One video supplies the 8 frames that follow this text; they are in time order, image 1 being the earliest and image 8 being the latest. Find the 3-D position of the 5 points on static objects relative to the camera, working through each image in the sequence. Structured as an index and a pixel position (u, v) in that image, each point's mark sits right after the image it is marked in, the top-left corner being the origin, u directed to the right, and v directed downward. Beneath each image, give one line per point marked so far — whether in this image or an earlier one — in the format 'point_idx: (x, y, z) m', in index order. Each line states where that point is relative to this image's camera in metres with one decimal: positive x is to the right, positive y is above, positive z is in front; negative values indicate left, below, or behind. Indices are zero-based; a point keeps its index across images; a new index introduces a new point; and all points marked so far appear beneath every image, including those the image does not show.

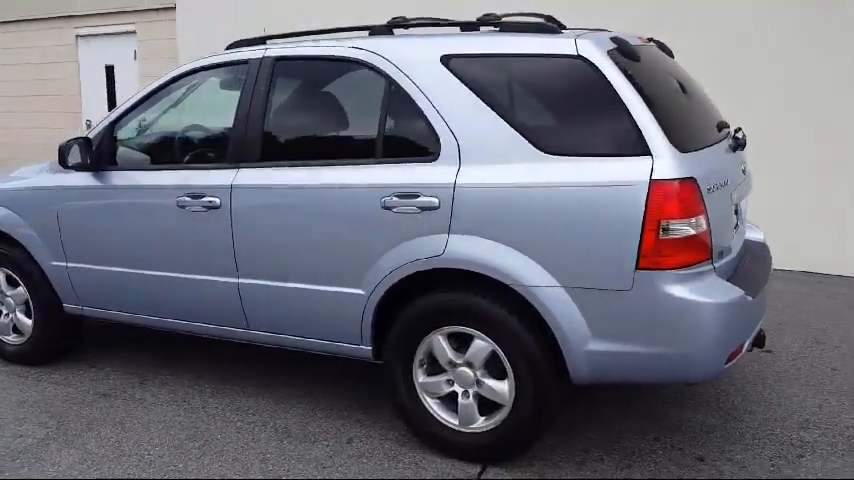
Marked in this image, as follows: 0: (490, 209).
0: (+0.3, +0.1, +3.5) m
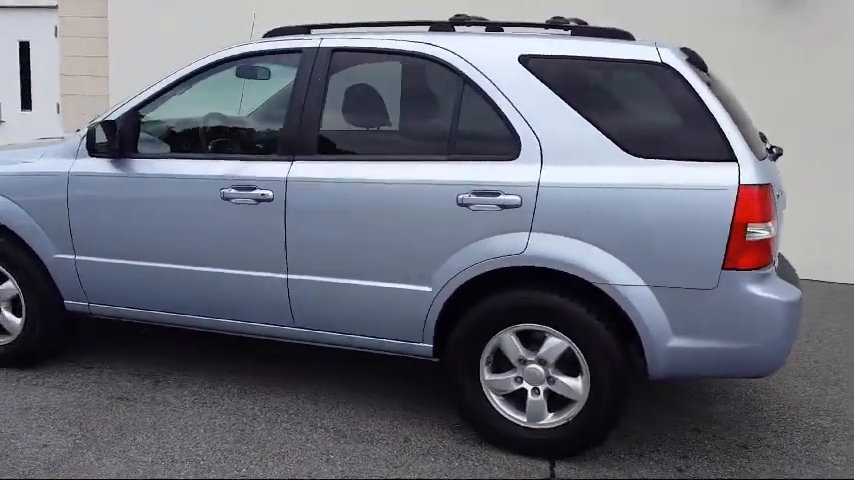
0: (+0.7, +0.1, +3.6) m
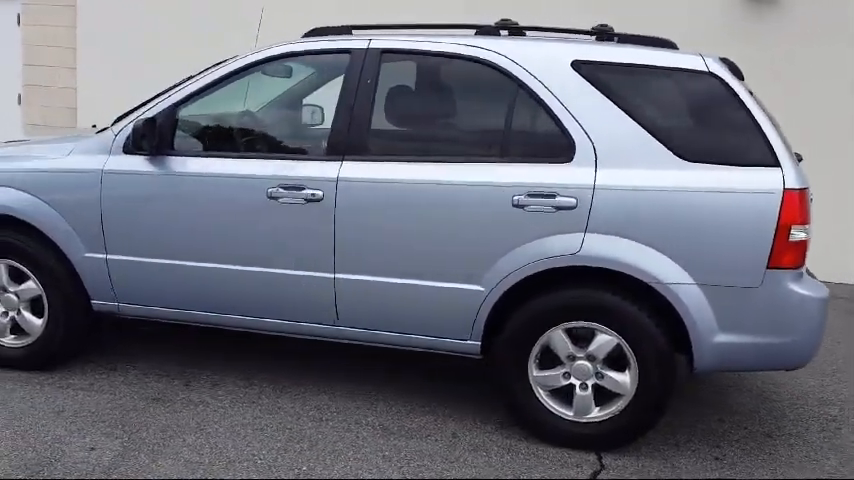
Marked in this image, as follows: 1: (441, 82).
0: (+1.0, +0.1, +3.7) m
1: (+0.1, +0.9, +4.0) m
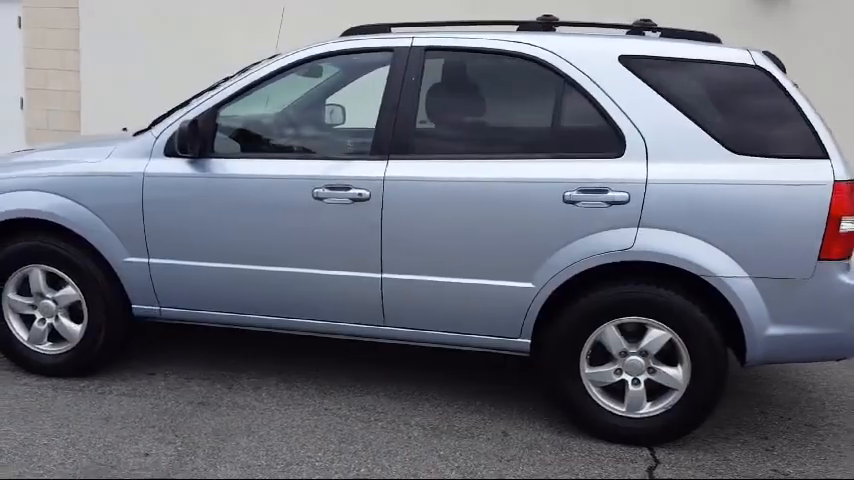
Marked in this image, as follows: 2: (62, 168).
0: (+1.3, +0.2, +3.7) m
1: (+0.3, +0.9, +4.0) m
2: (-2.2, +0.4, +4.4) m
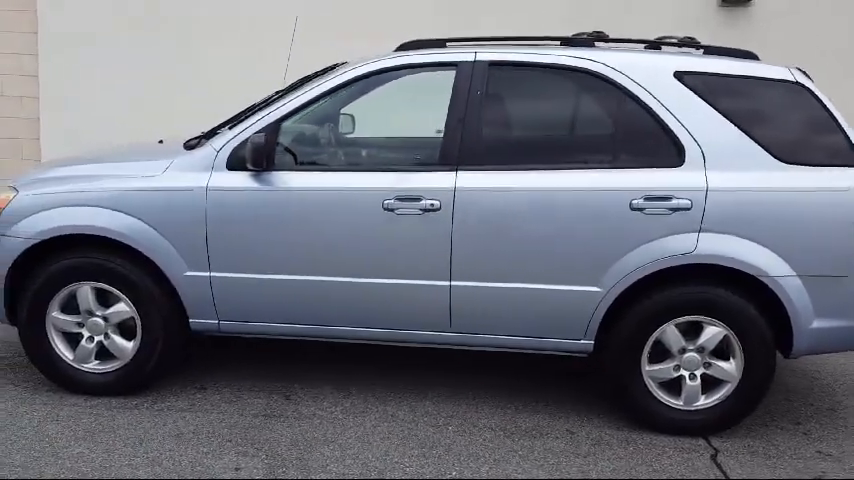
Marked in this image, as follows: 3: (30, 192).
0: (+1.7, +0.2, +4.0) m
1: (+0.7, +0.9, +4.2) m
2: (-1.8, +0.3, +4.3) m
3: (-2.4, +0.3, +4.3) m
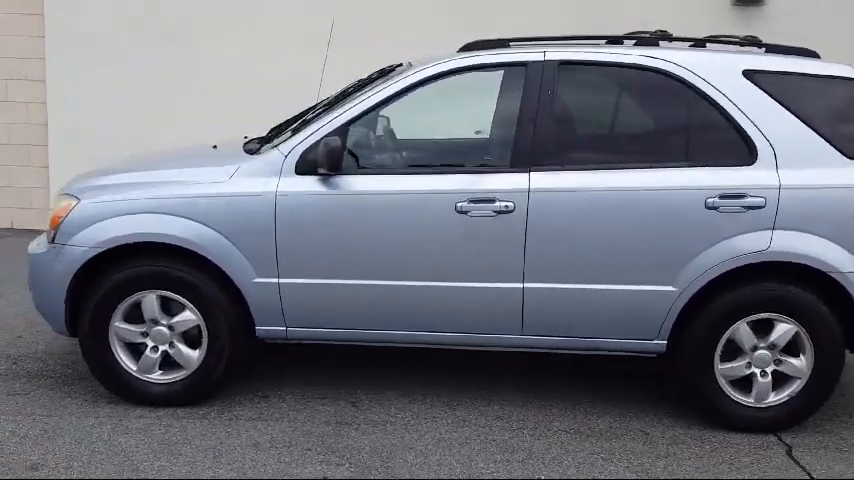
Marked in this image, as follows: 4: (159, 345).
0: (+2.2, +0.2, +4.0) m
1: (+1.1, +0.9, +4.2) m
2: (-1.4, +0.3, +4.2) m
3: (-2.0, +0.2, +4.2) m
4: (-1.6, -0.6, +4.3) m
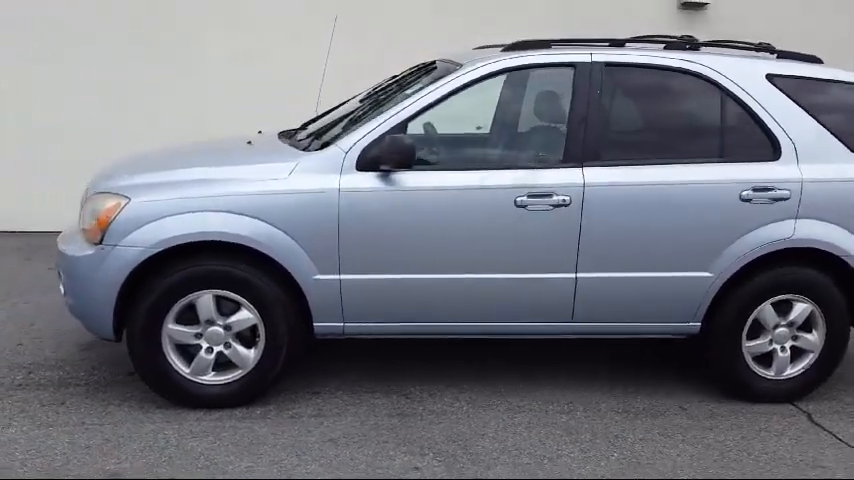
0: (+2.5, +0.3, +4.5) m
1: (+1.4, +0.9, +4.5) m
2: (-1.1, +0.3, +4.1) m
3: (-1.6, +0.2, +4.1) m
4: (-1.2, -0.6, +4.2) m
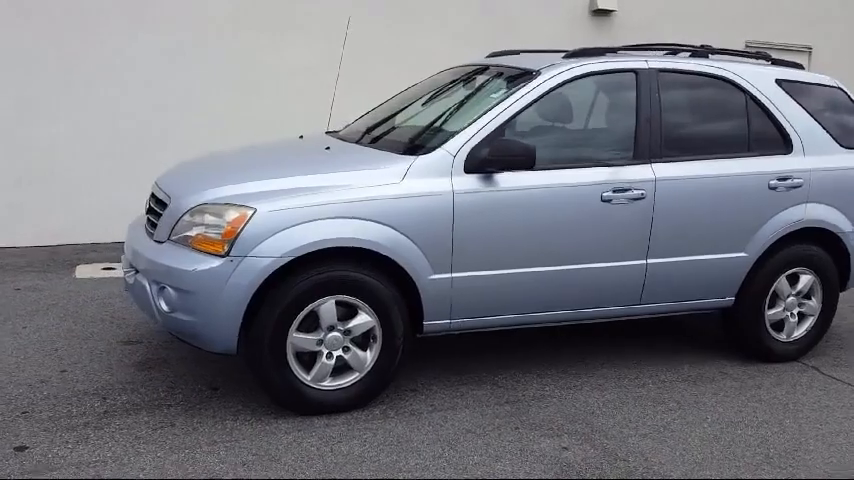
0: (+3.0, +0.4, +5.4) m
1: (+1.9, +1.0, +5.1) m
2: (-0.4, +0.3, +4.2) m
3: (-0.9, +0.2, +4.0) m
4: (-0.5, -0.6, +4.2) m
